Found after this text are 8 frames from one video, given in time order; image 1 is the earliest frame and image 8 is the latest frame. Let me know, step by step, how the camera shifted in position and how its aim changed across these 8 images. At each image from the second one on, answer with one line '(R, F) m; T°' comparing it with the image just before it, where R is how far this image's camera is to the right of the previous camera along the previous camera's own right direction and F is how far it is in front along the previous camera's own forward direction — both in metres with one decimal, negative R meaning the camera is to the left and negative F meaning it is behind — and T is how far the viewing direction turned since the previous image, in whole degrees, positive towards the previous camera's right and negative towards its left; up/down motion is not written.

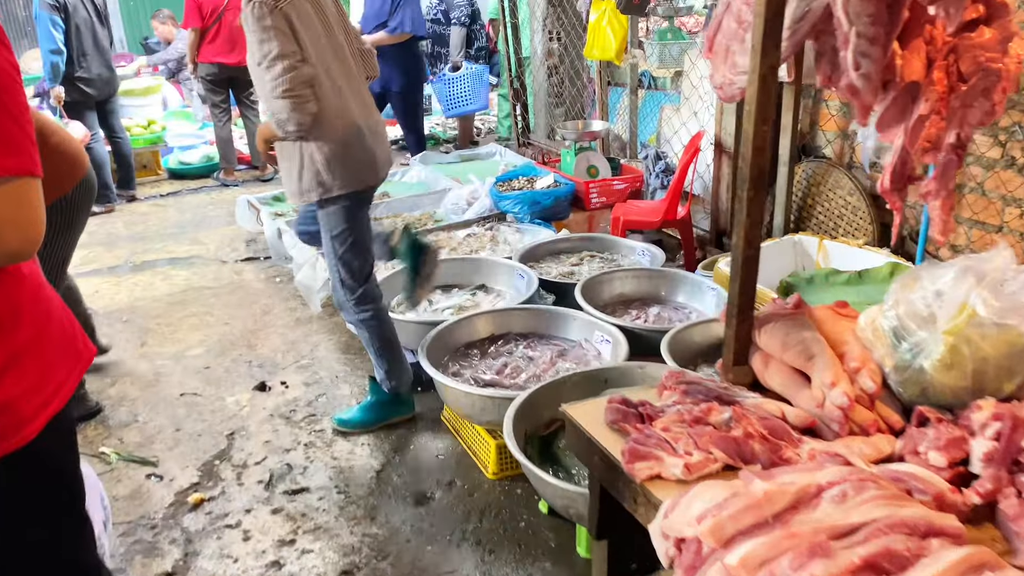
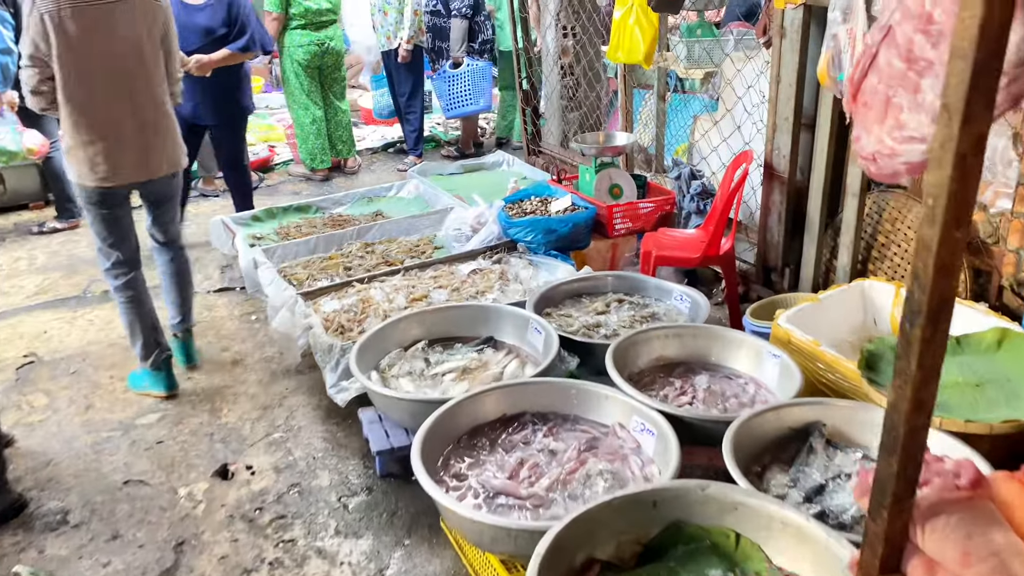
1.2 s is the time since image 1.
(0.0, +0.6) m; 0°
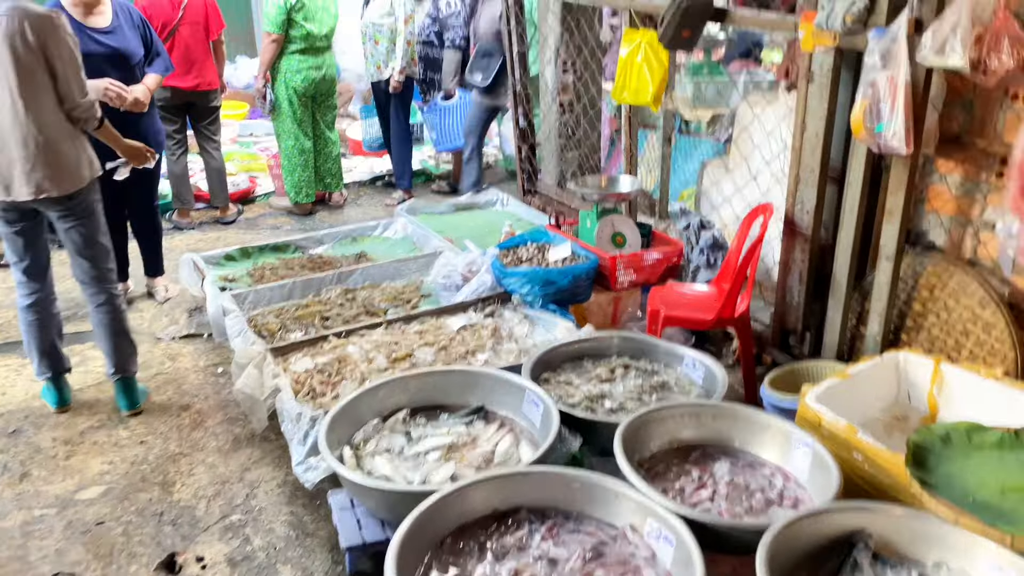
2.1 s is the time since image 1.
(0.0, +0.3) m; +1°
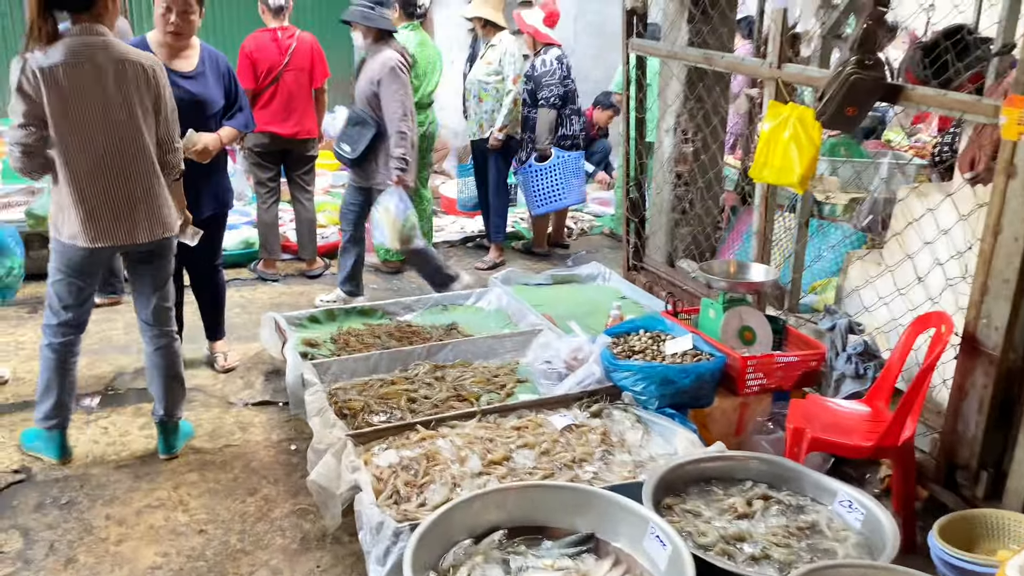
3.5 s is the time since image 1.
(-0.2, +0.4) m; -5°
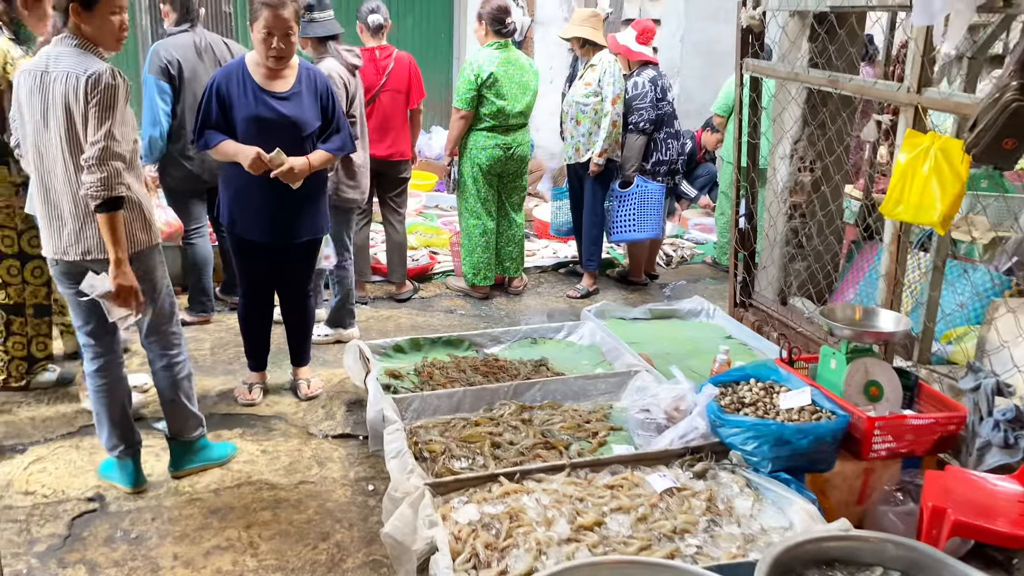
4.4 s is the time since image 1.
(0.0, +0.2) m; -6°
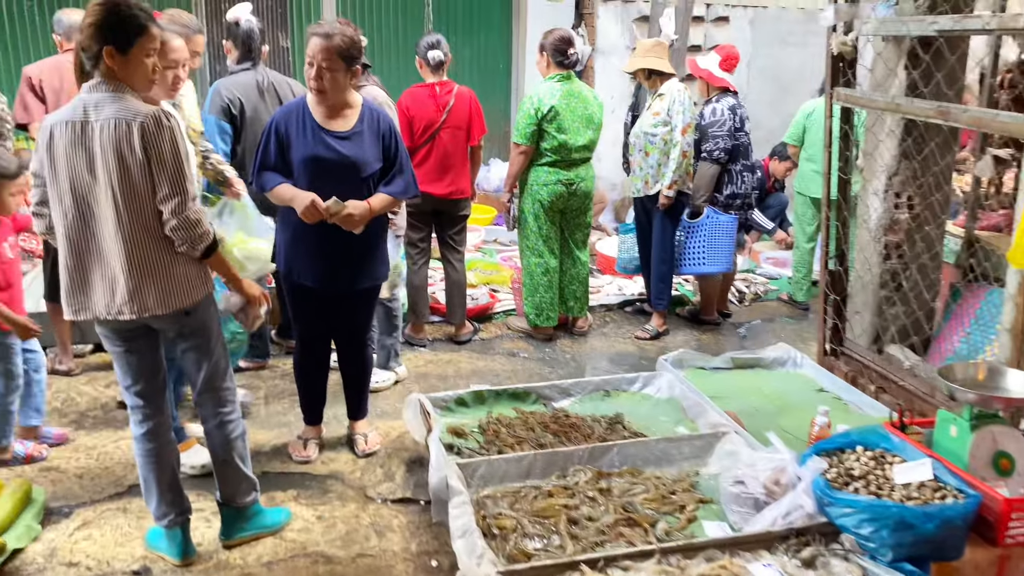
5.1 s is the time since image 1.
(-0.1, +0.3) m; -3°
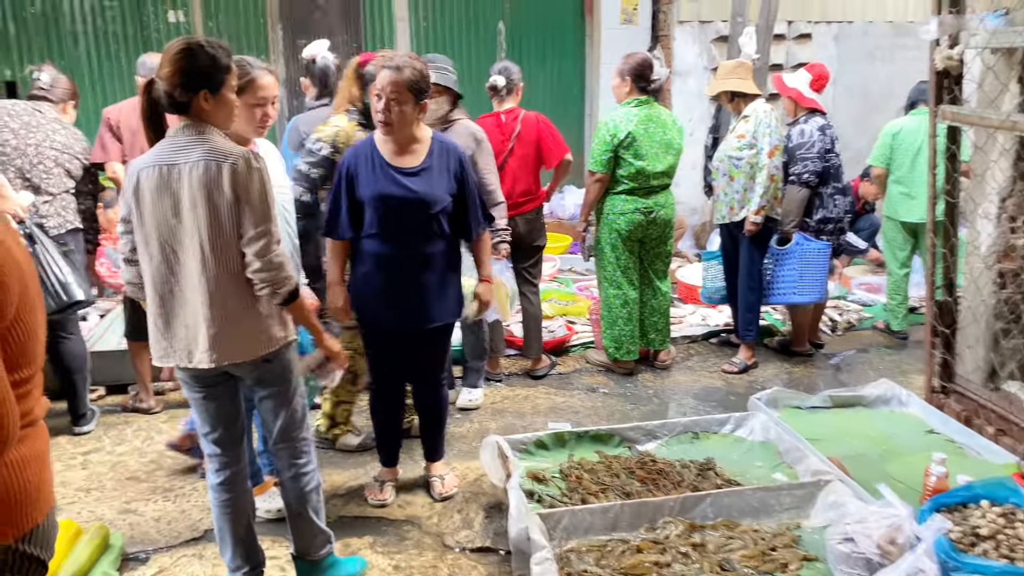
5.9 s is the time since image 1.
(0.0, +0.1) m; -5°
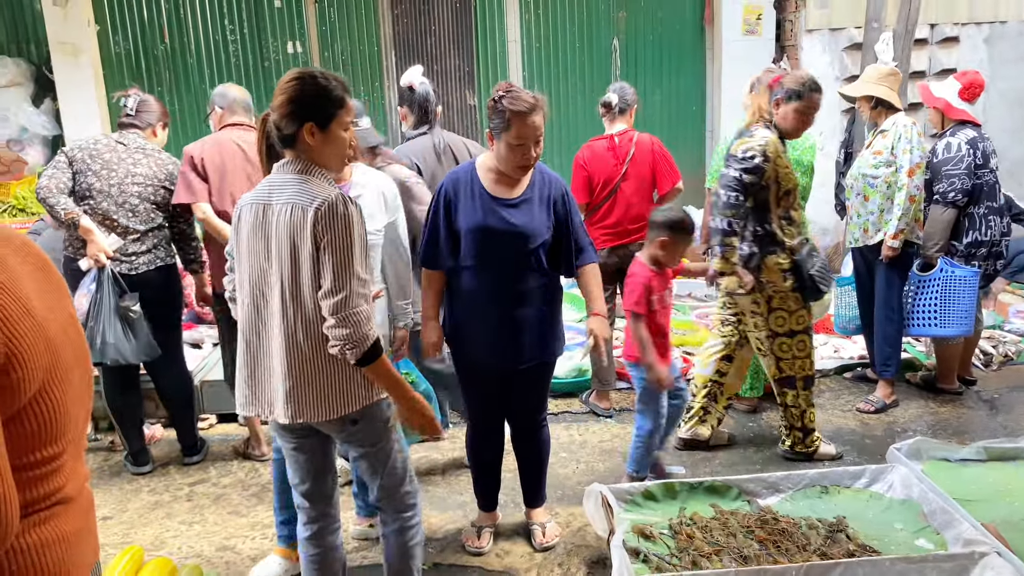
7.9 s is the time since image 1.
(+0.1, +0.2) m; -8°
